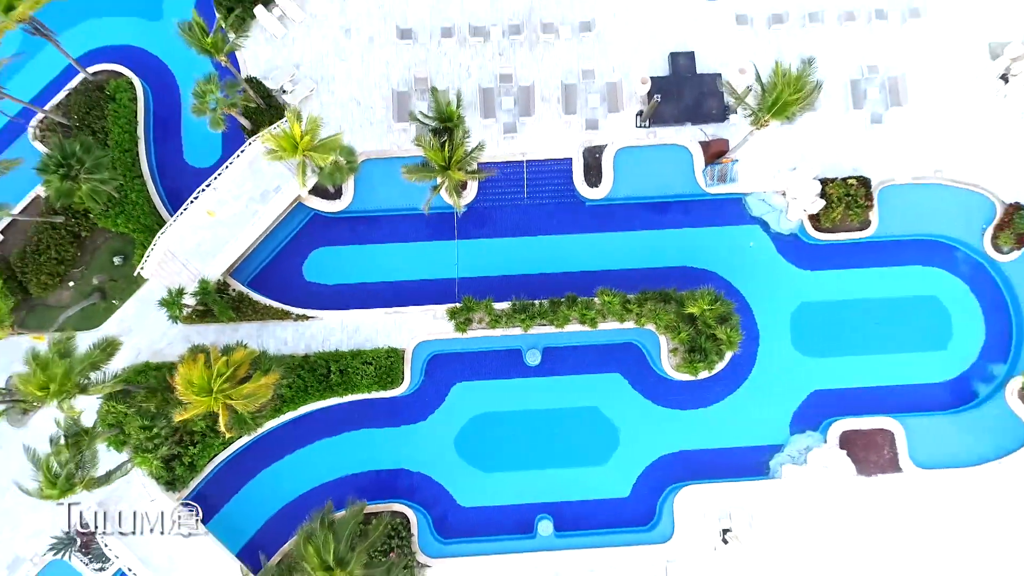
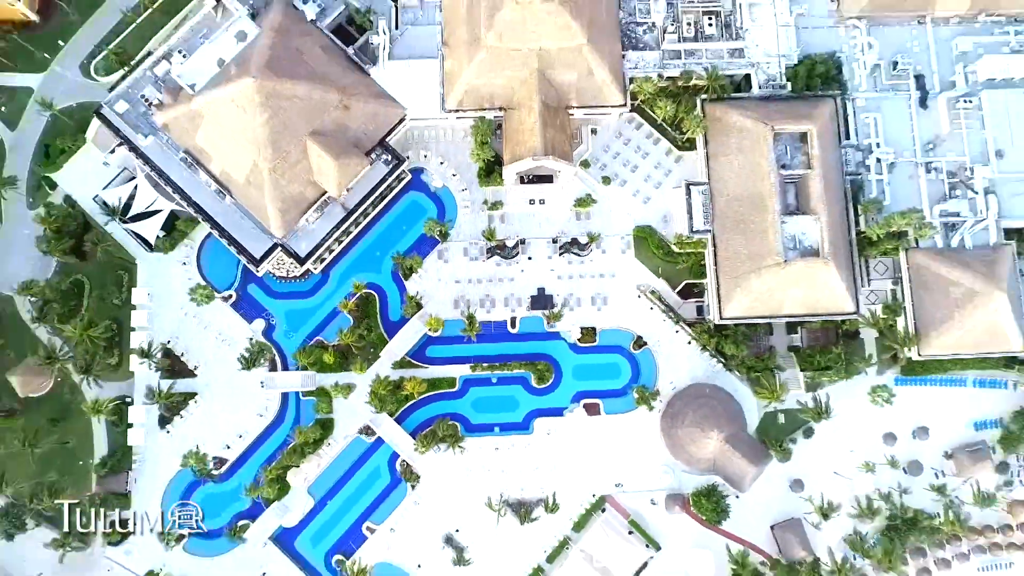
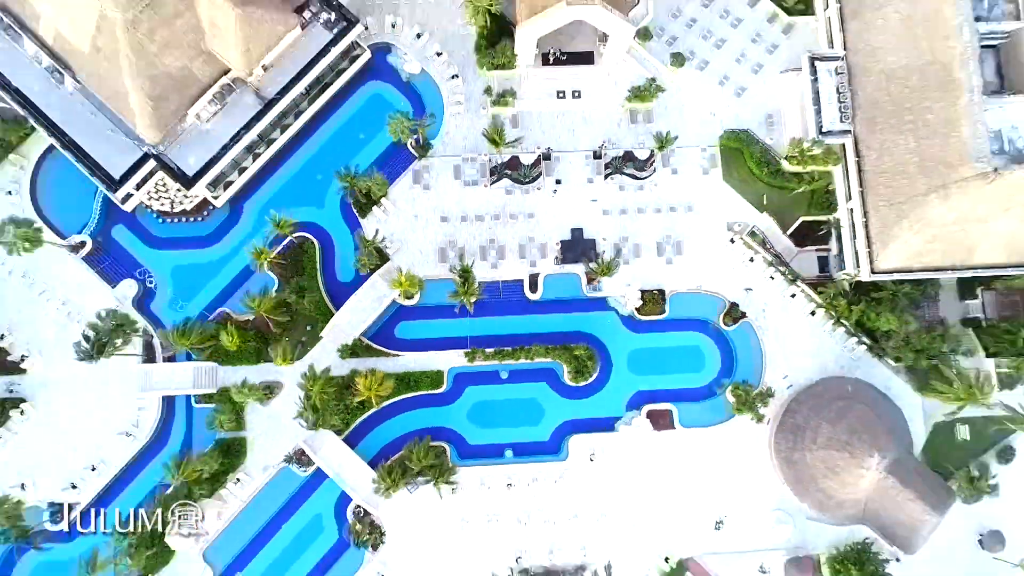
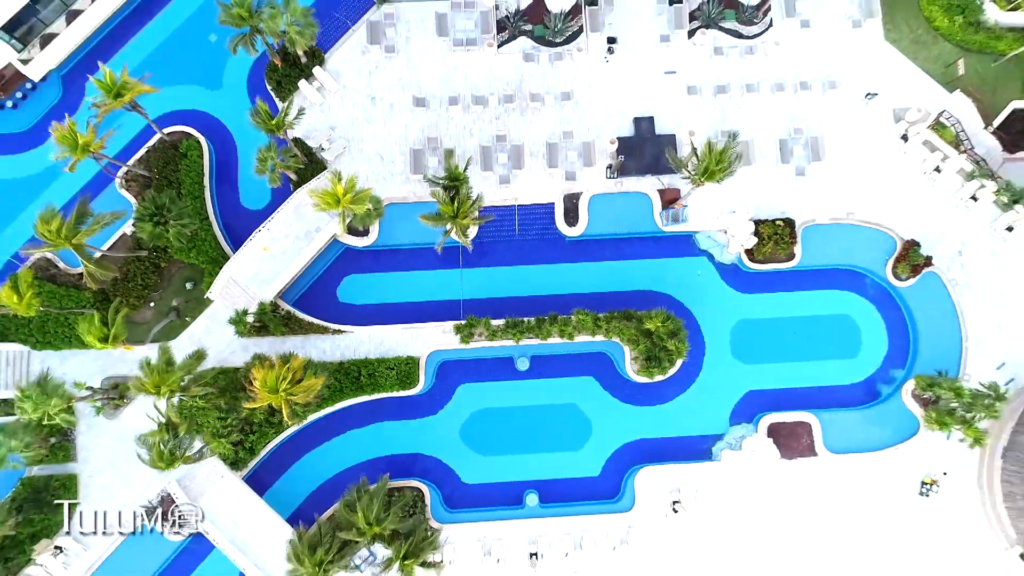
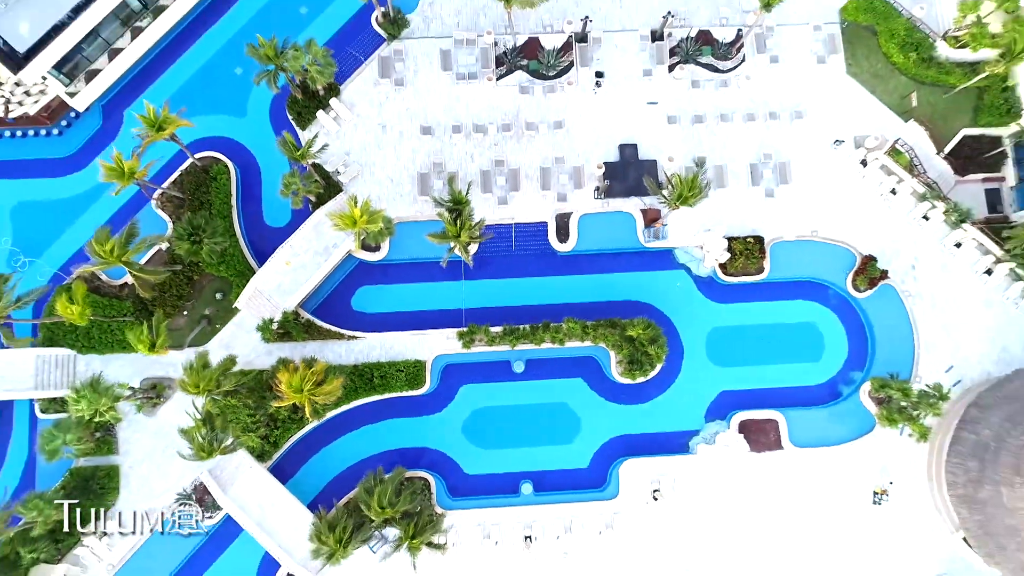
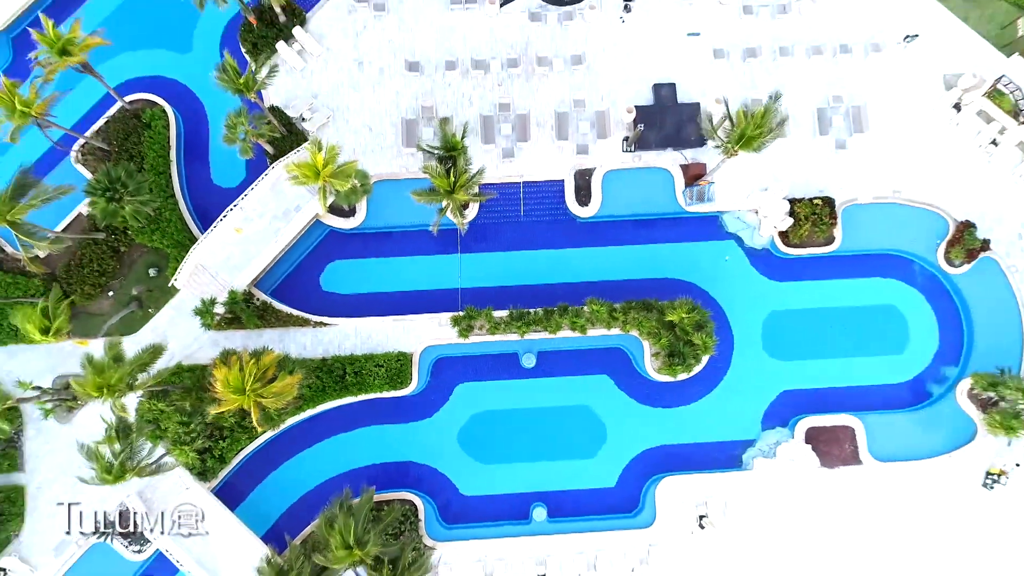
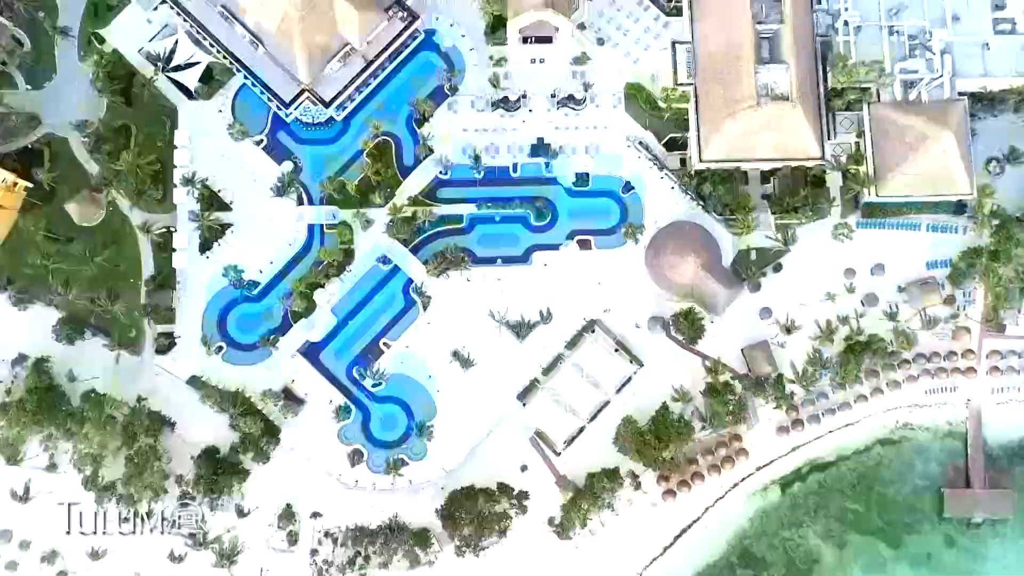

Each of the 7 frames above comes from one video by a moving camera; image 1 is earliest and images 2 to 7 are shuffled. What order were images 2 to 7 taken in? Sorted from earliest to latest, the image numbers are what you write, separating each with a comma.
6, 4, 5, 3, 2, 7
